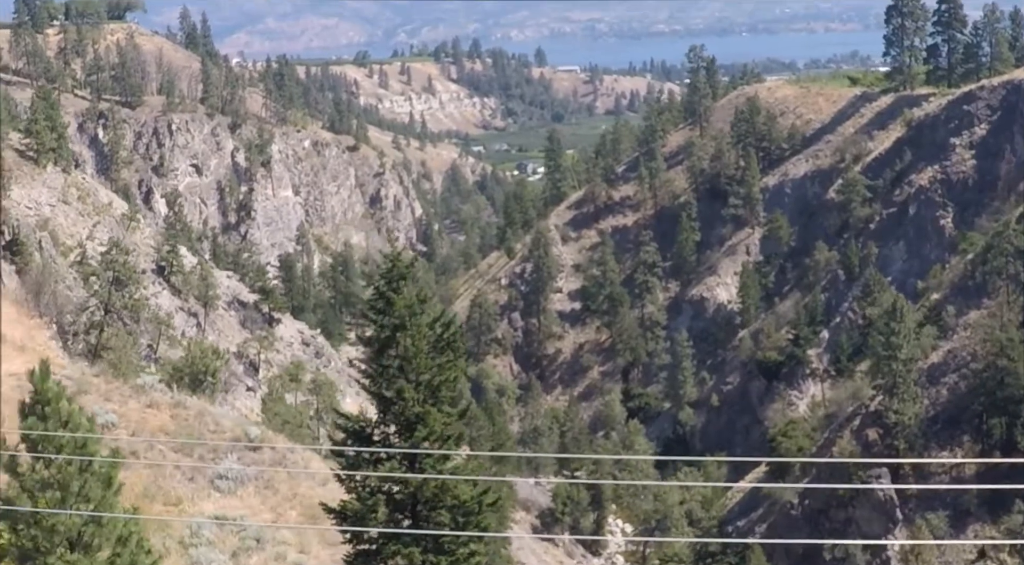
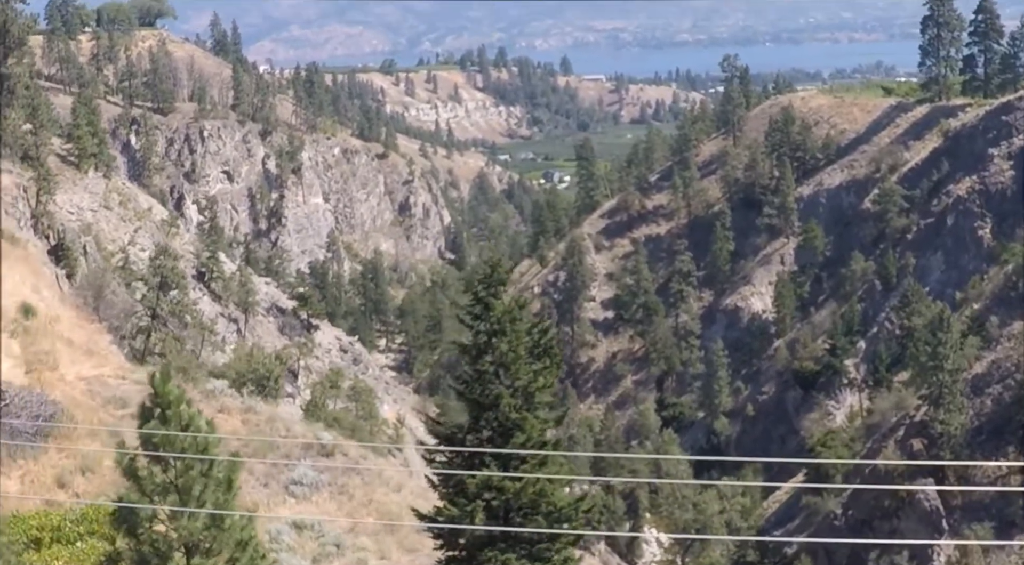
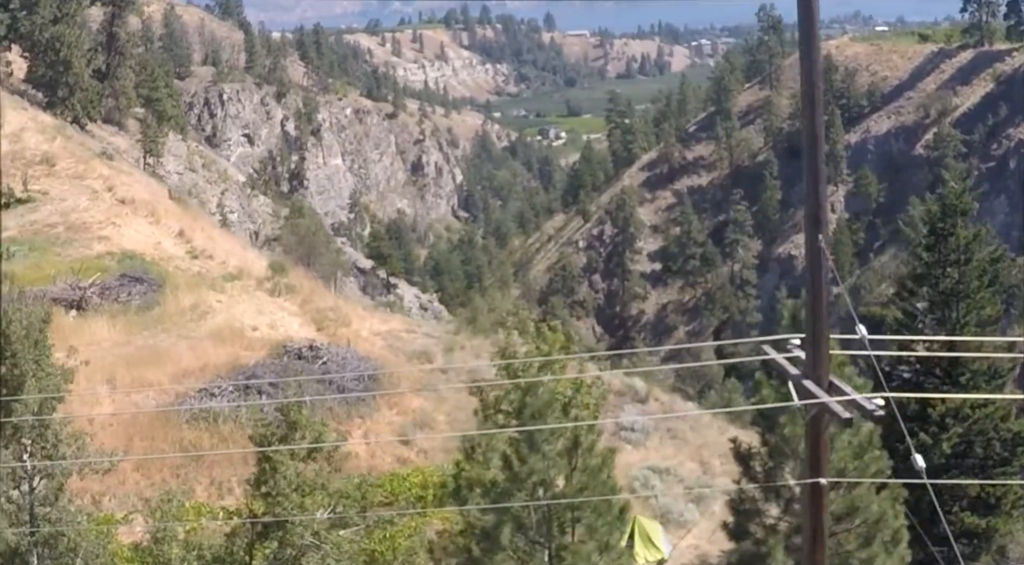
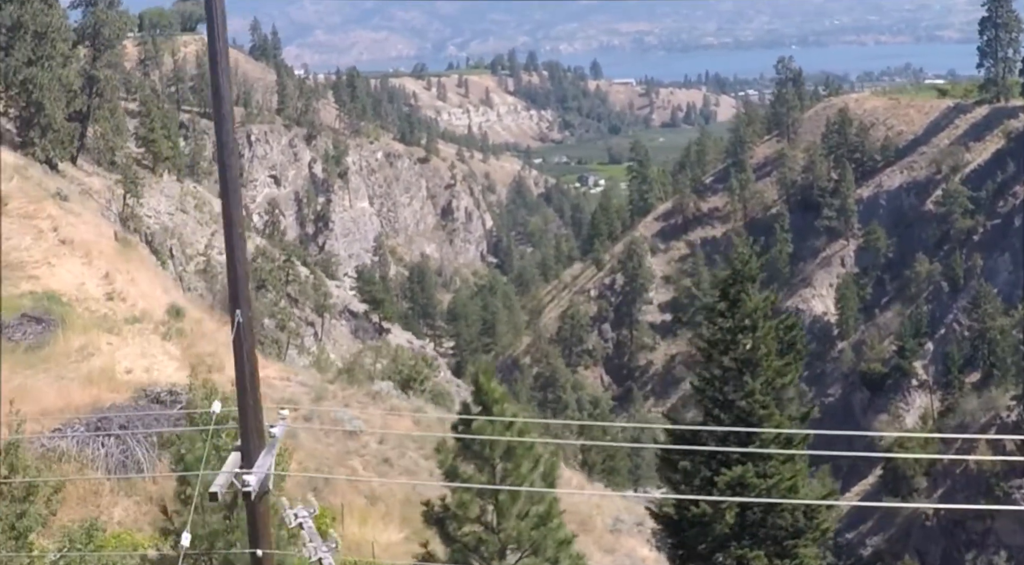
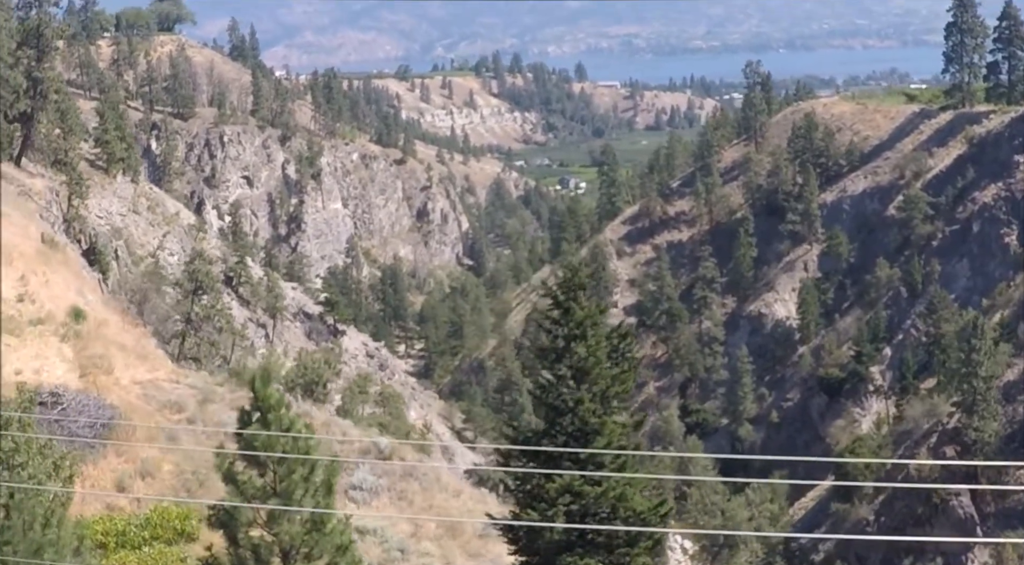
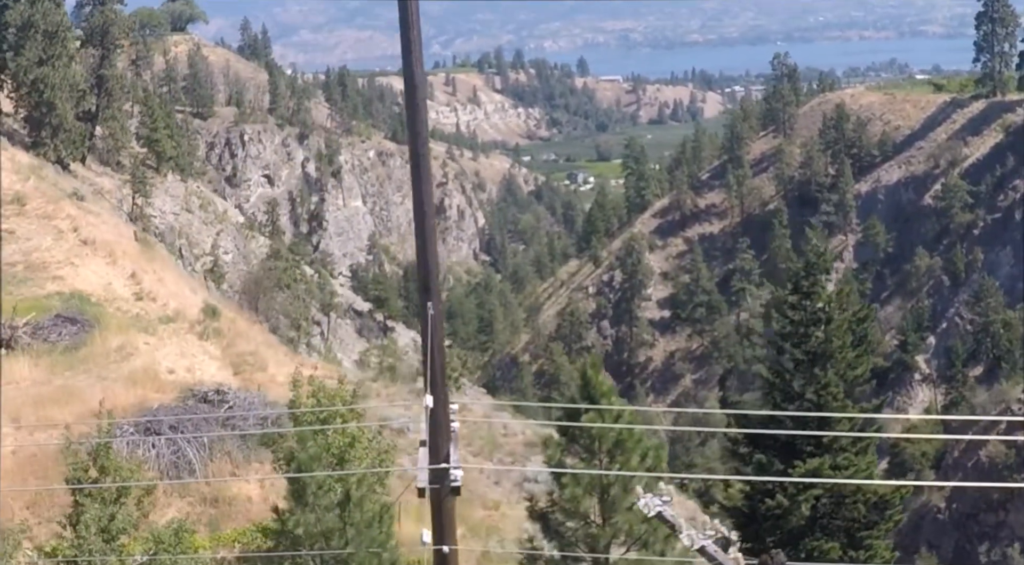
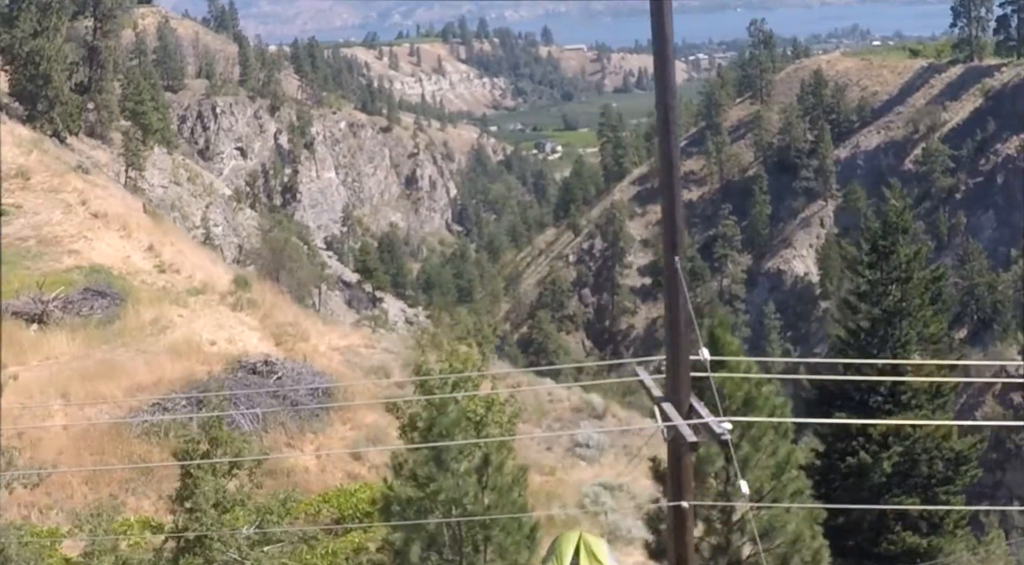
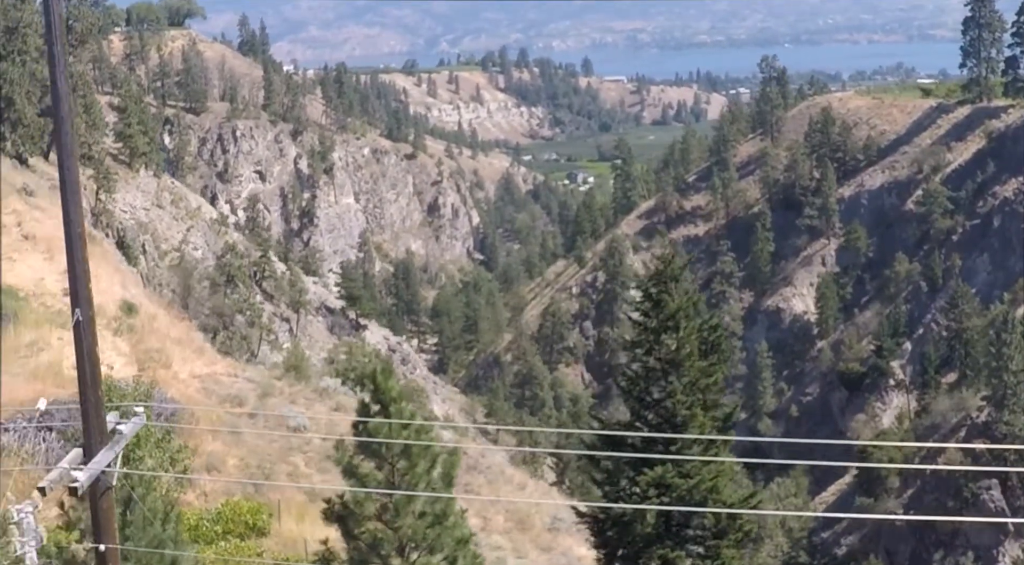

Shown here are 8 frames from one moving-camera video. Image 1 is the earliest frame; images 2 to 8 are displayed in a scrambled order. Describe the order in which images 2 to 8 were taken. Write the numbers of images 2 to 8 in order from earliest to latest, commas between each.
2, 5, 8, 4, 6, 7, 3
